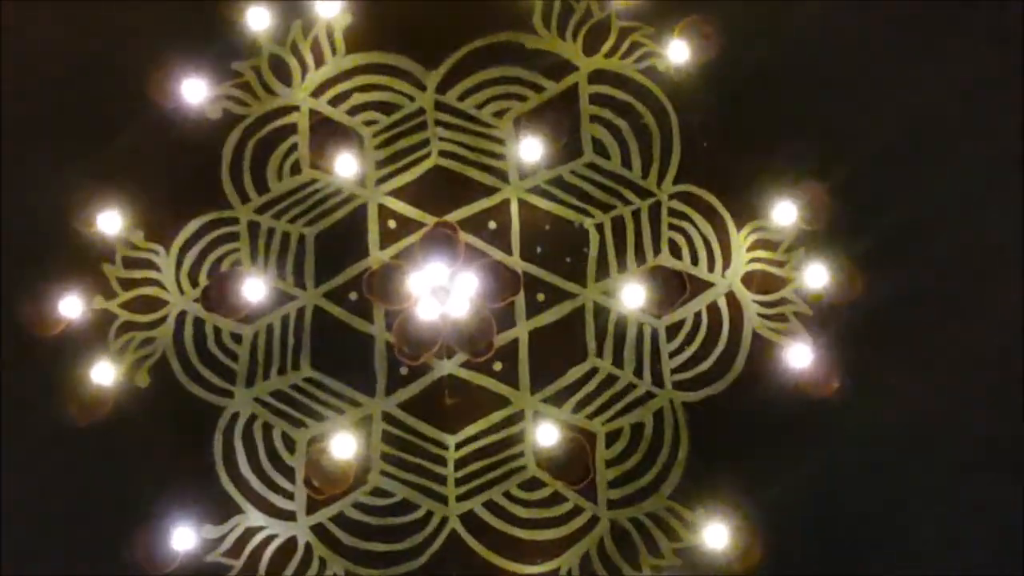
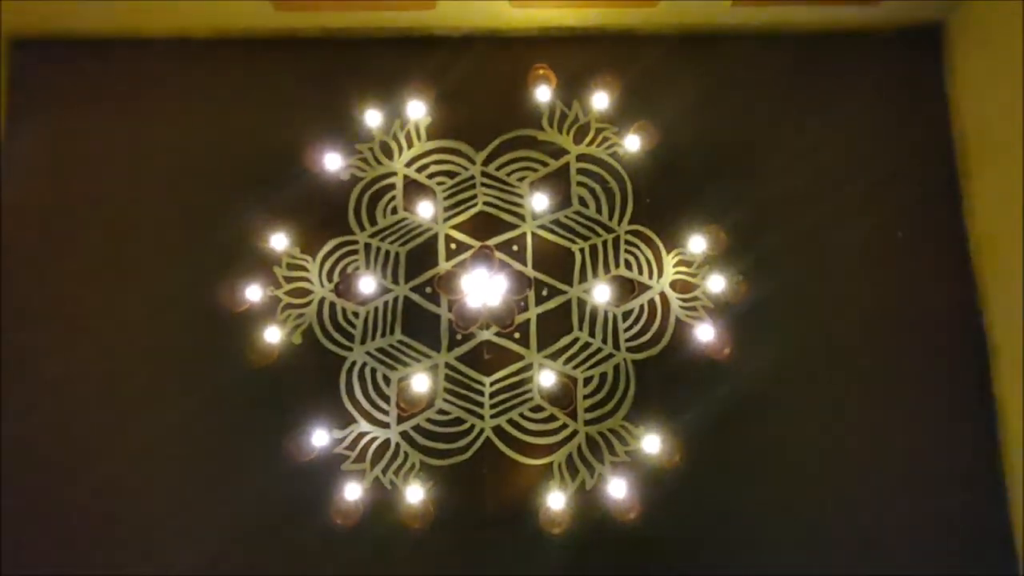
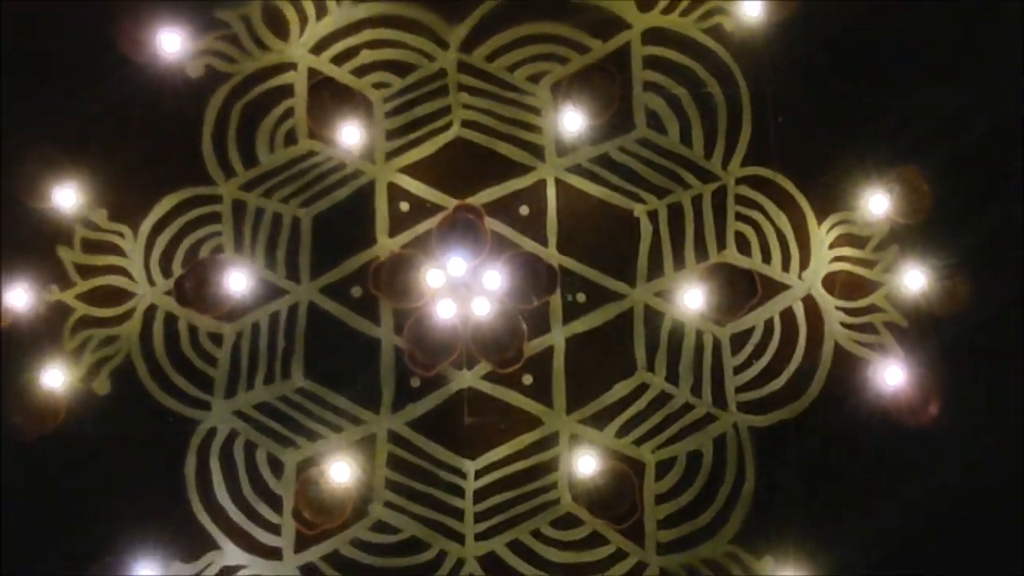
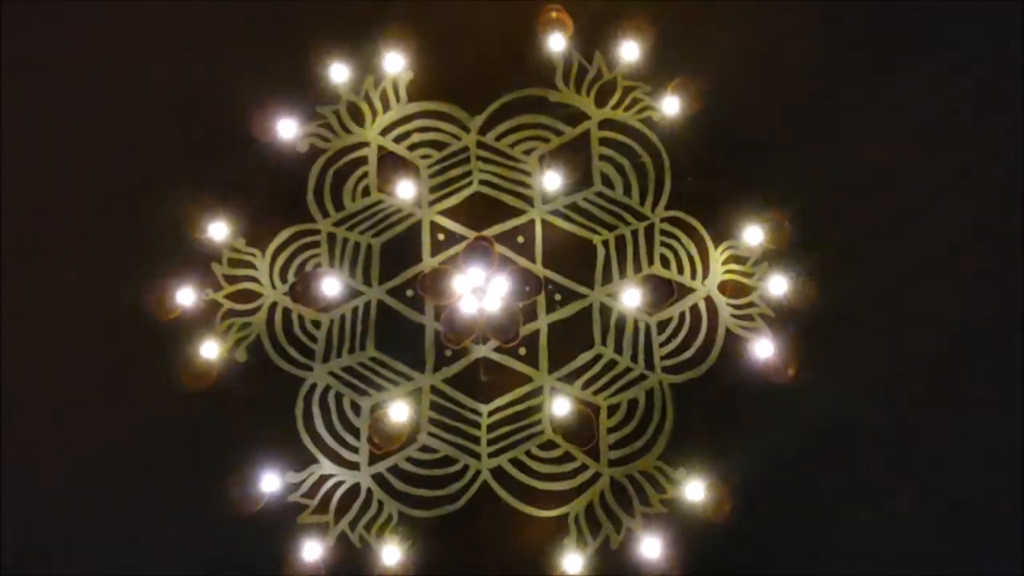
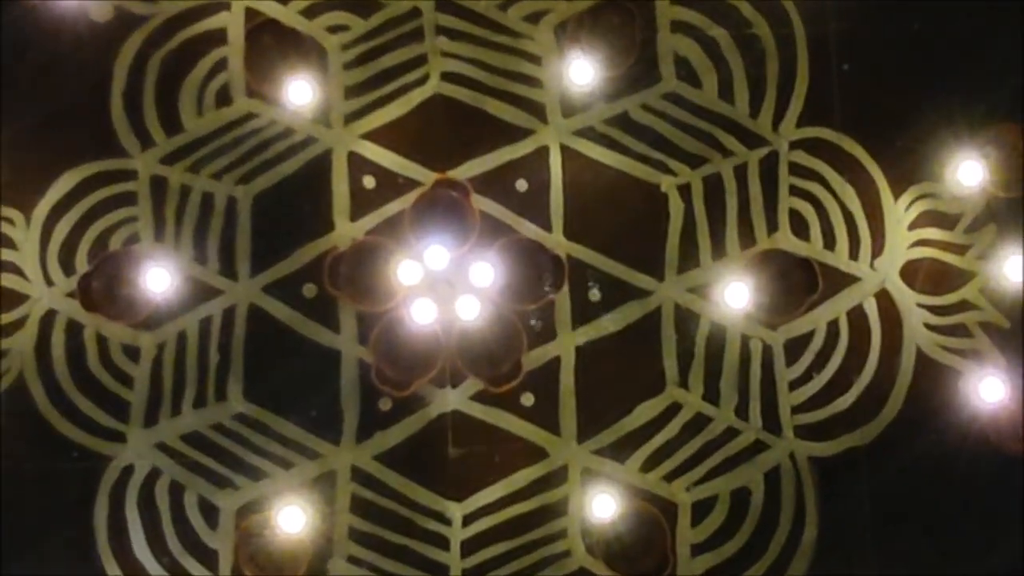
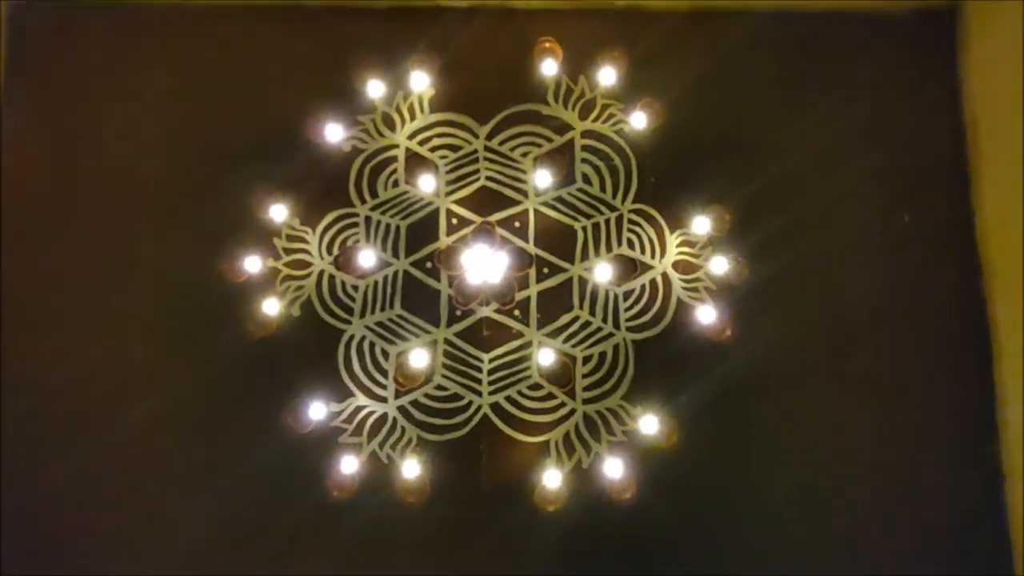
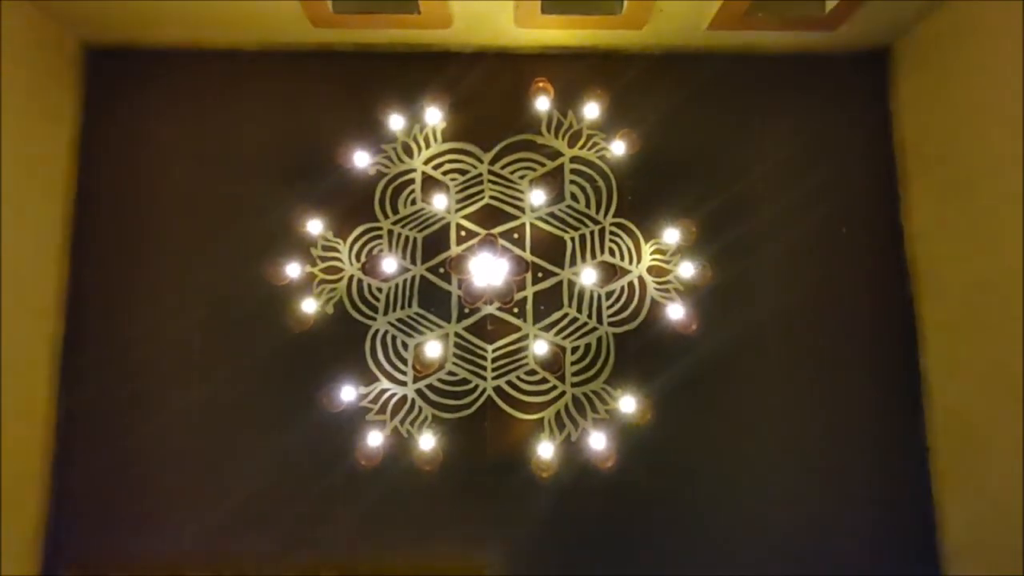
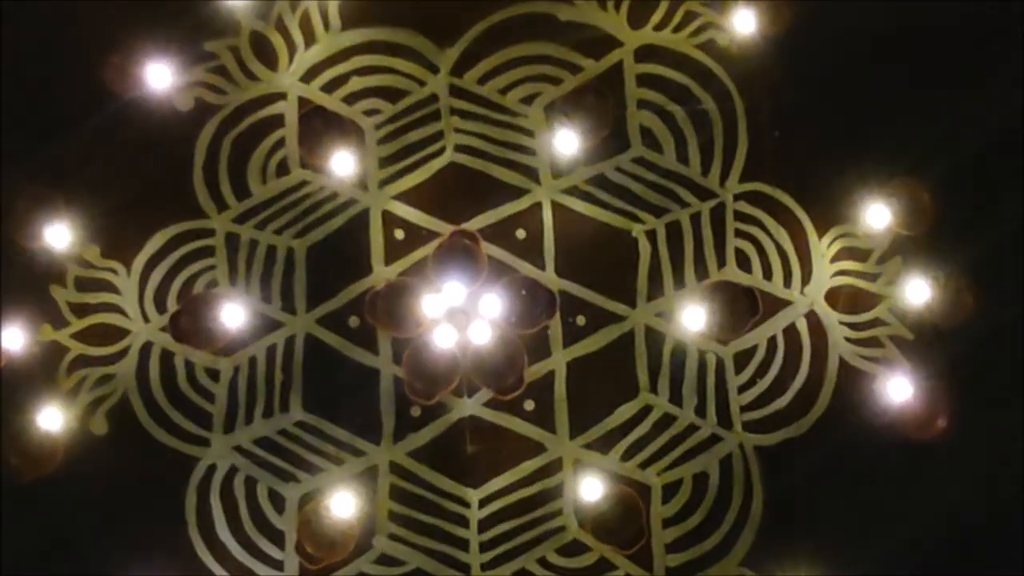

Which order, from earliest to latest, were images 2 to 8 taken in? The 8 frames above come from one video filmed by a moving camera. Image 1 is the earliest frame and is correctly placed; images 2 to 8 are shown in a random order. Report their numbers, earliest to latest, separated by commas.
8, 5, 3, 4, 2, 6, 7
